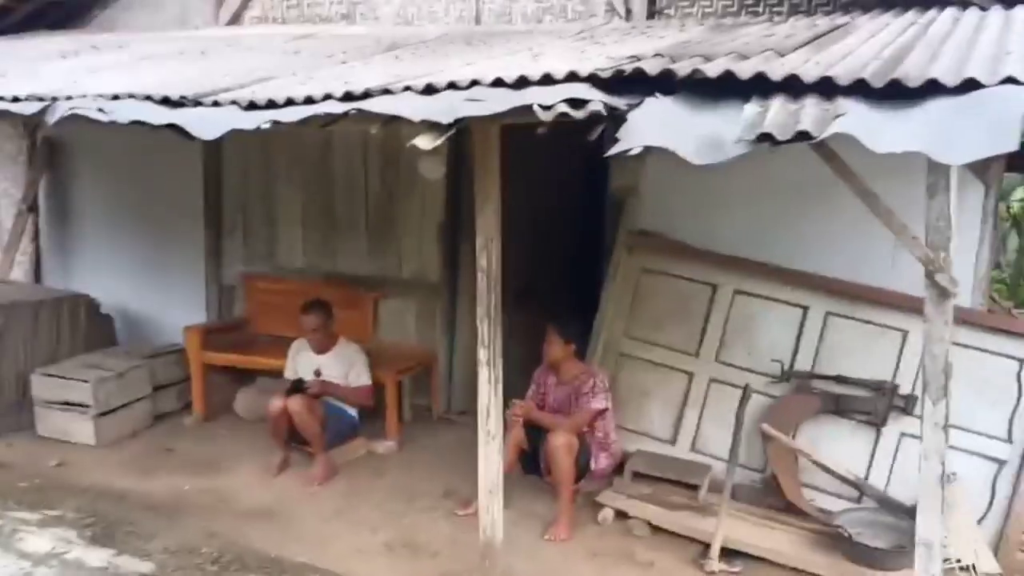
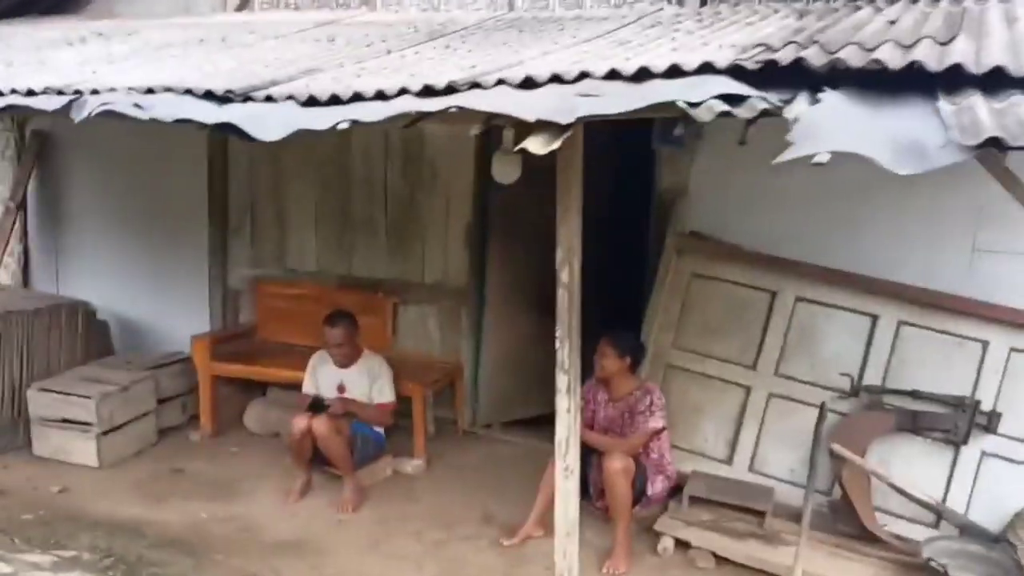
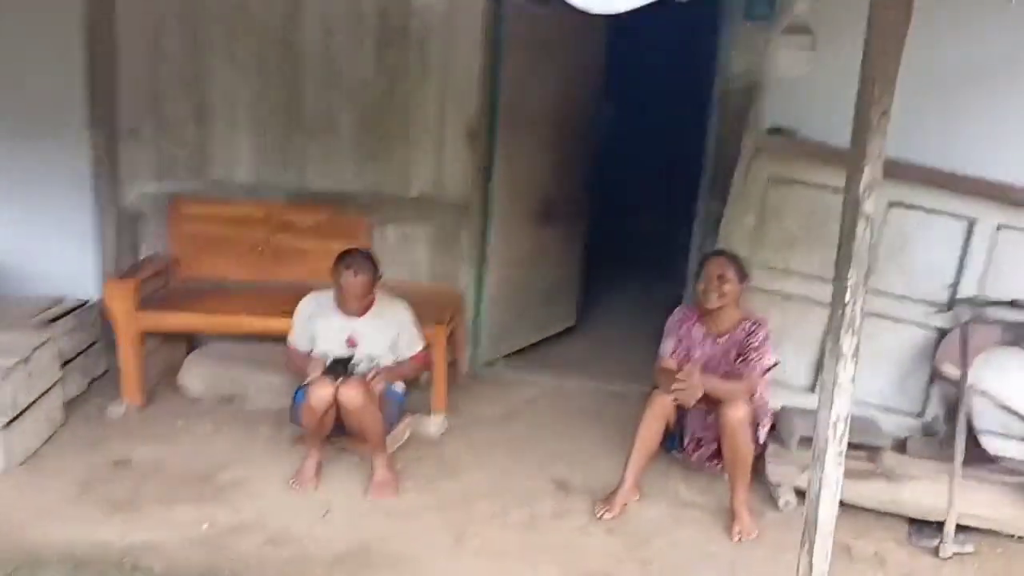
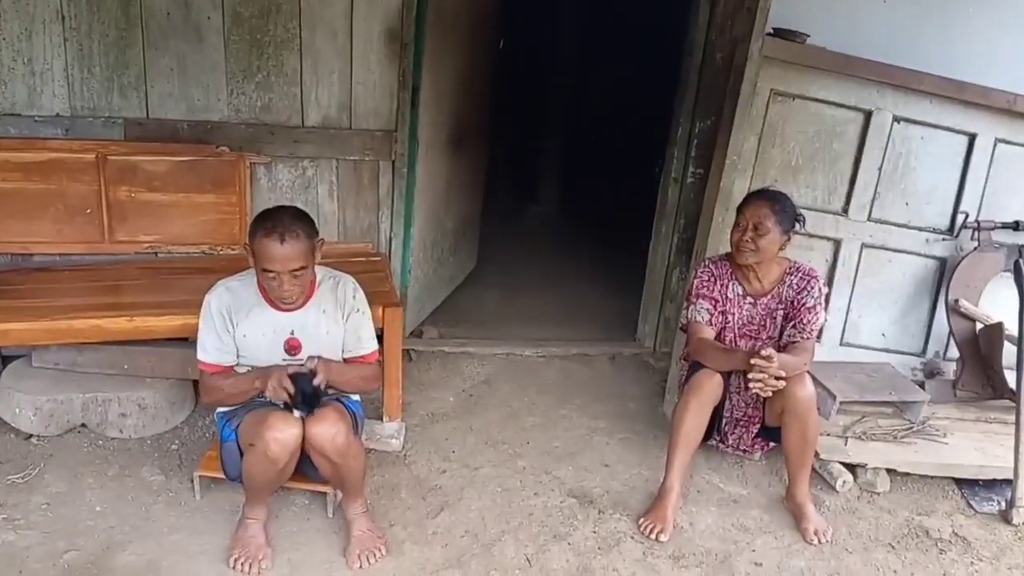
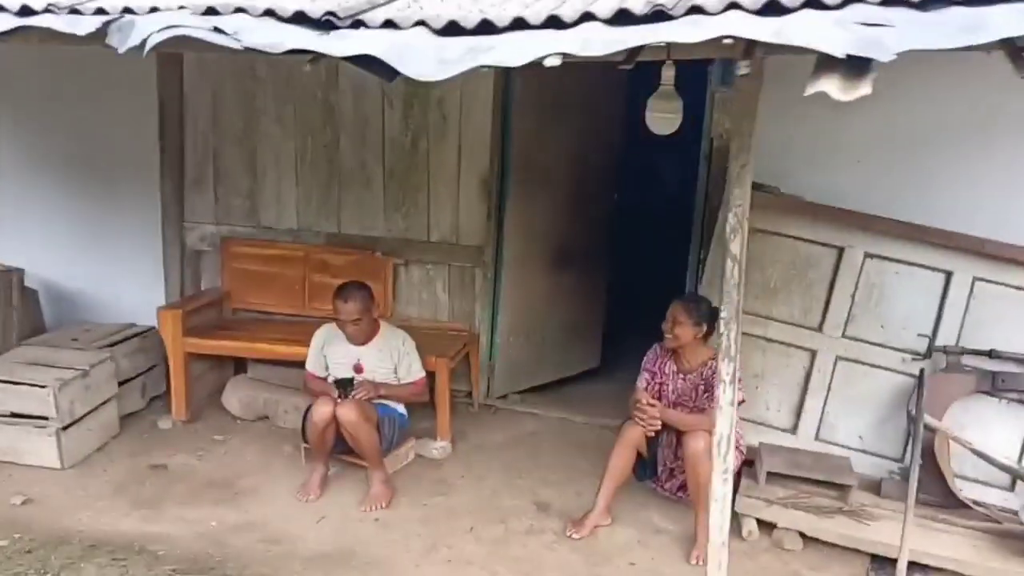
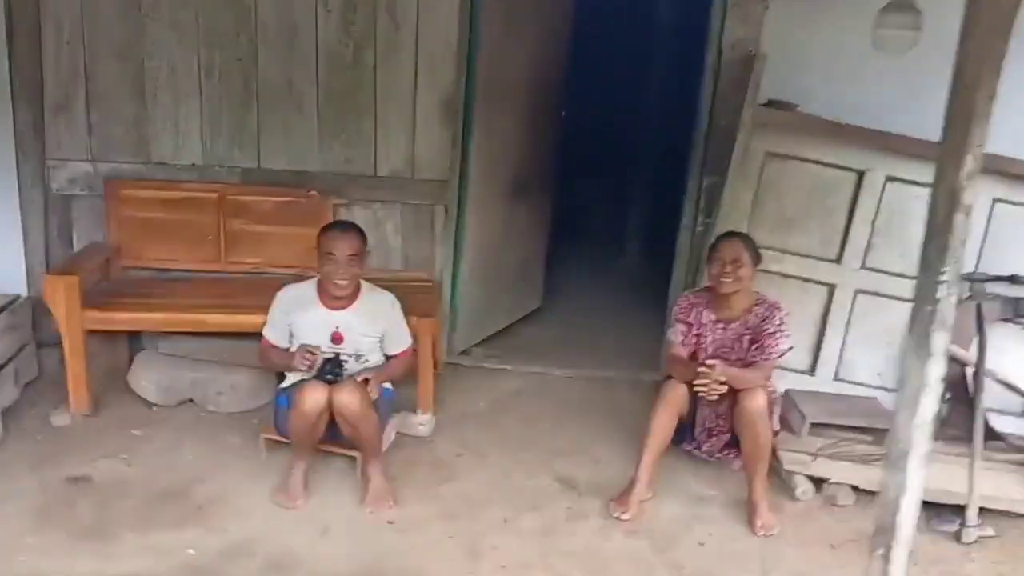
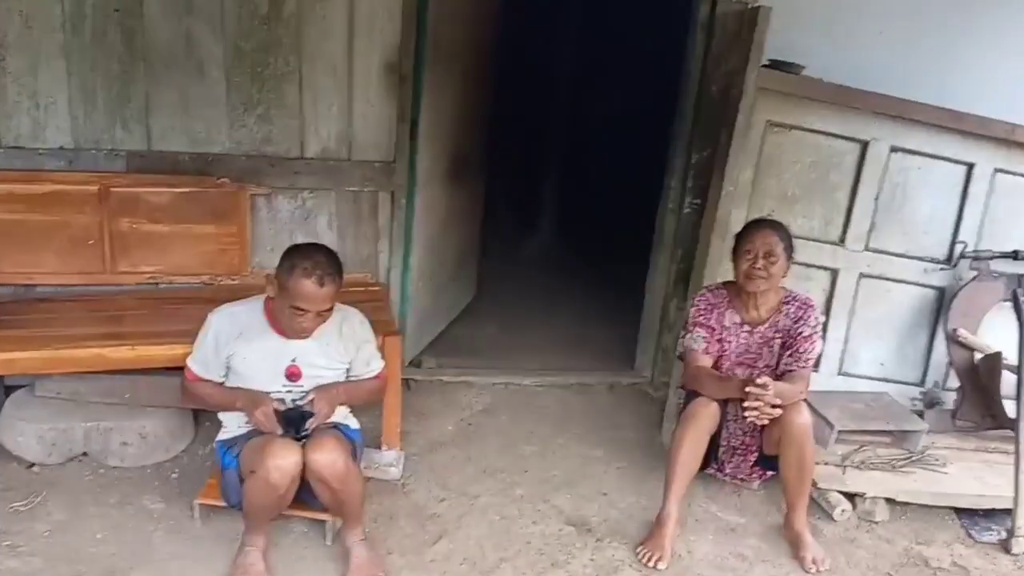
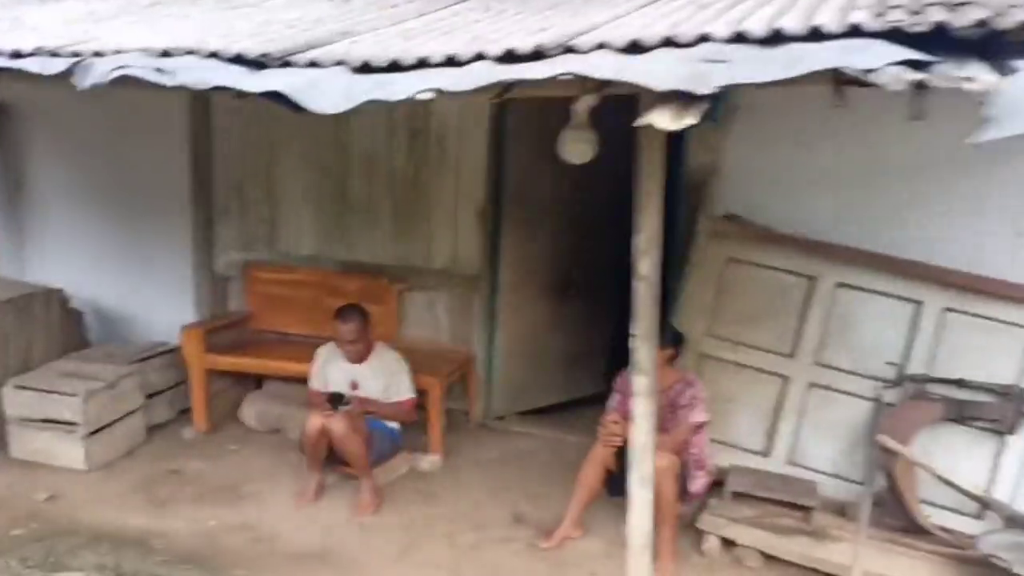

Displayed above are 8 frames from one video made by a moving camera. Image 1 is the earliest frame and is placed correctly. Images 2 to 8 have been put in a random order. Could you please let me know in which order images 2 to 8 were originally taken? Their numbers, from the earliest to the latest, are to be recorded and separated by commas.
2, 8, 5, 3, 6, 7, 4
